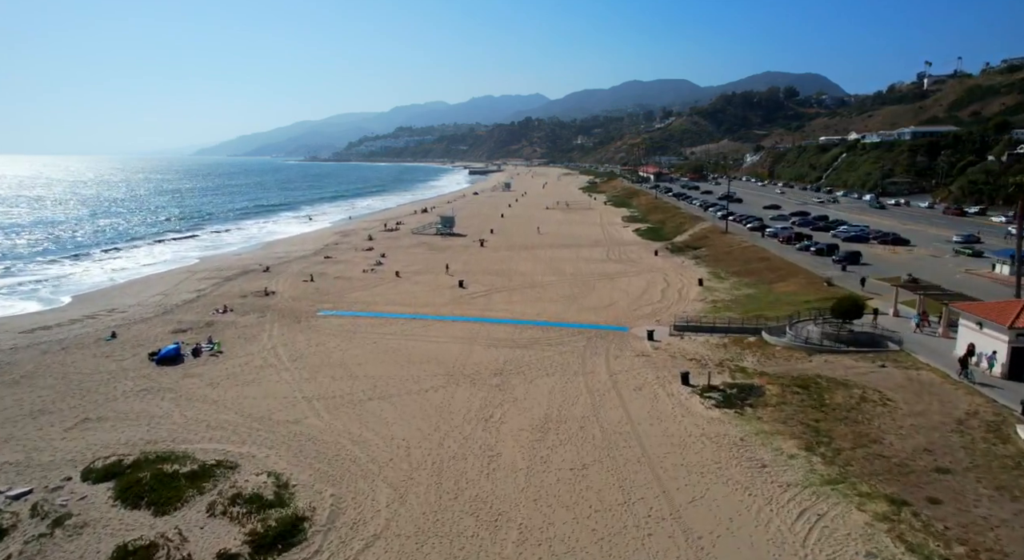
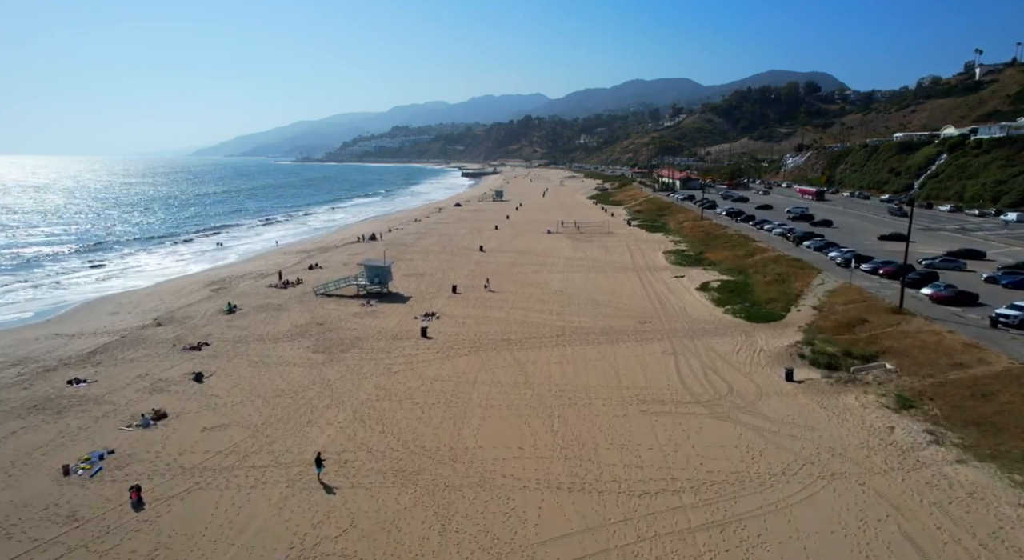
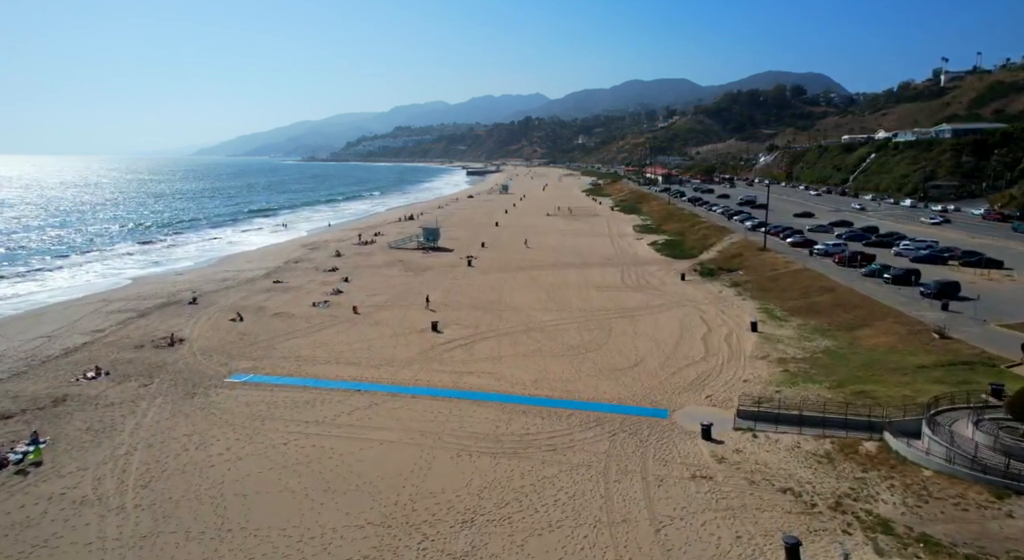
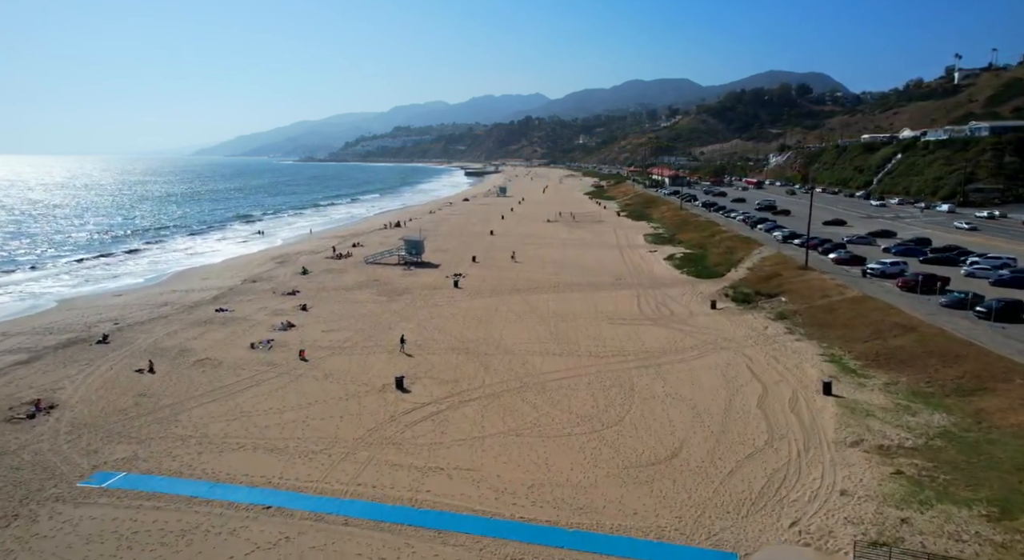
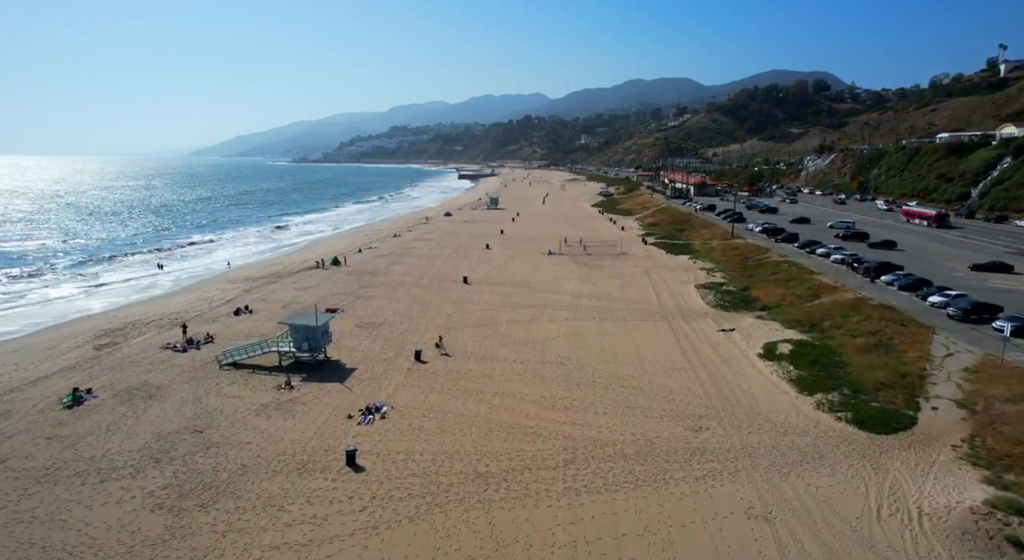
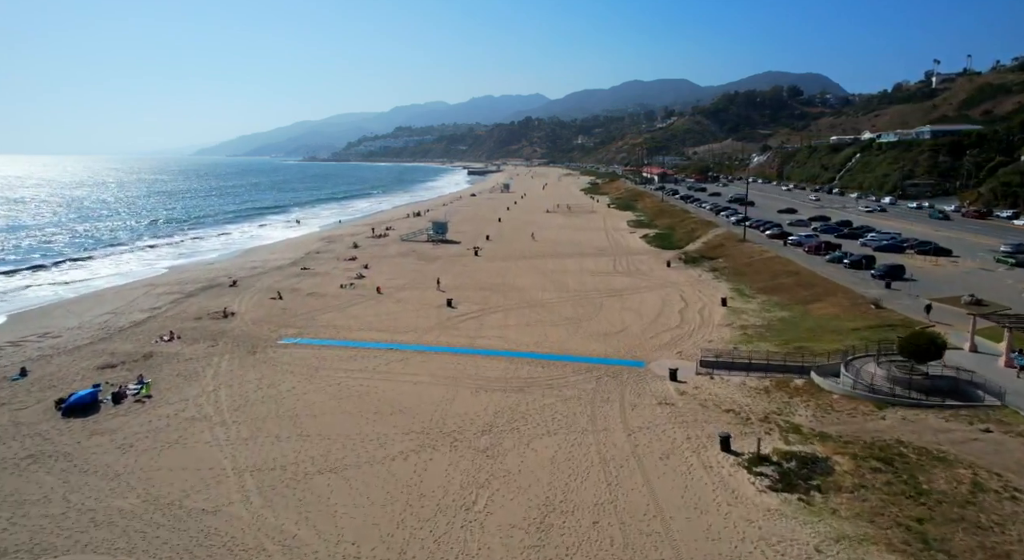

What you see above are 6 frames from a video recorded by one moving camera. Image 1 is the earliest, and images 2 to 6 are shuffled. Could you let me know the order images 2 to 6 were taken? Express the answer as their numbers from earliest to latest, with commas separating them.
6, 3, 4, 2, 5
